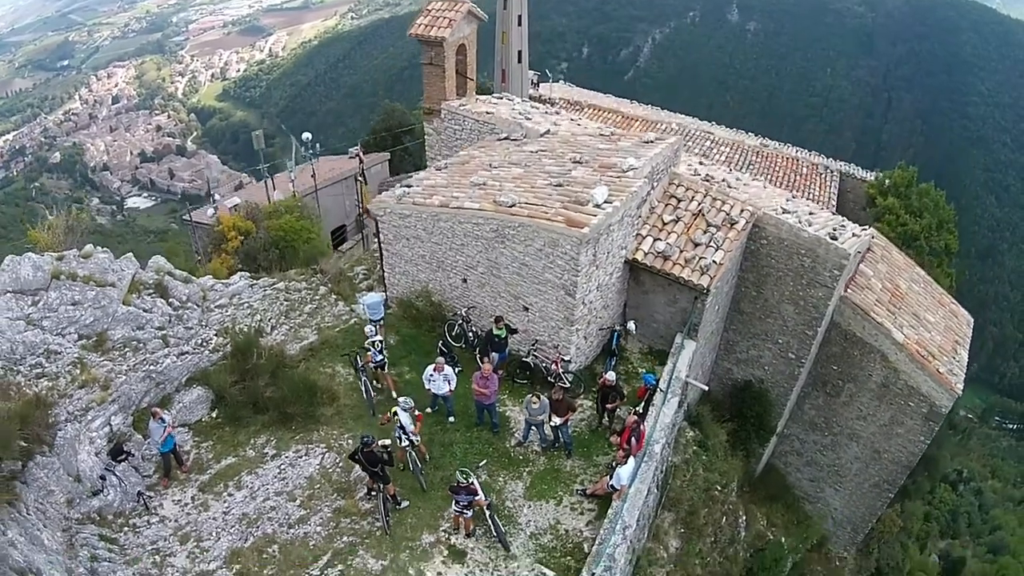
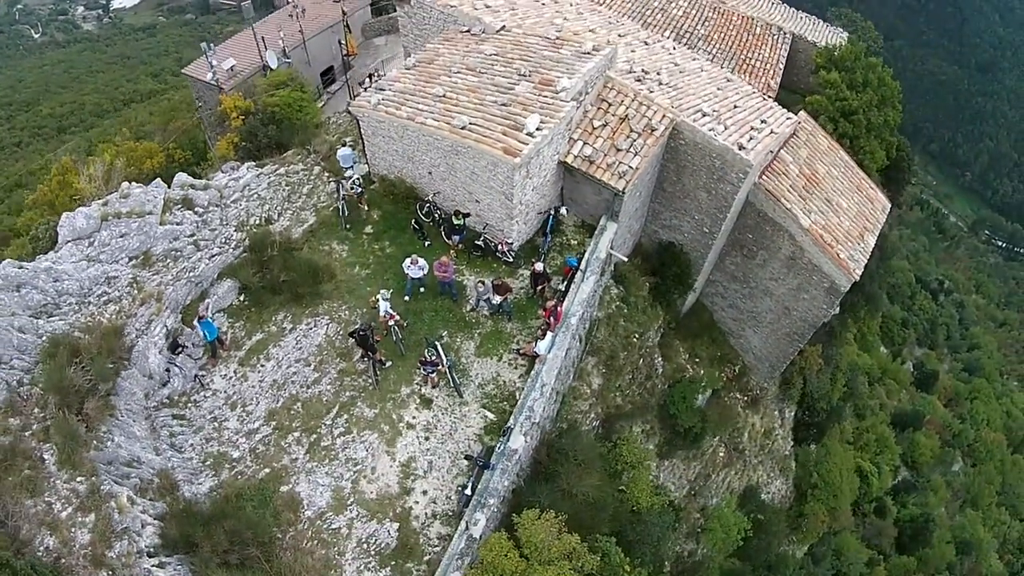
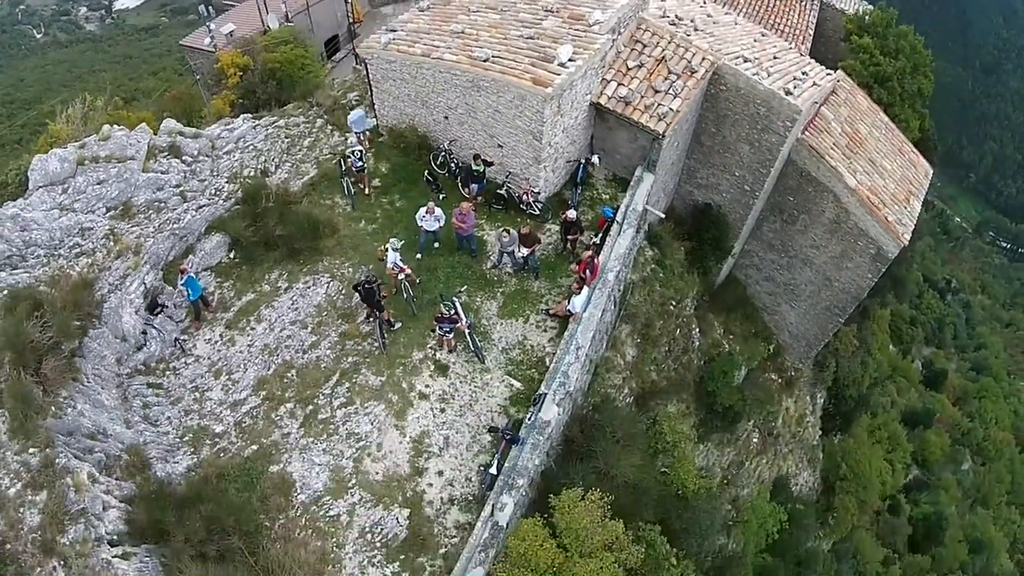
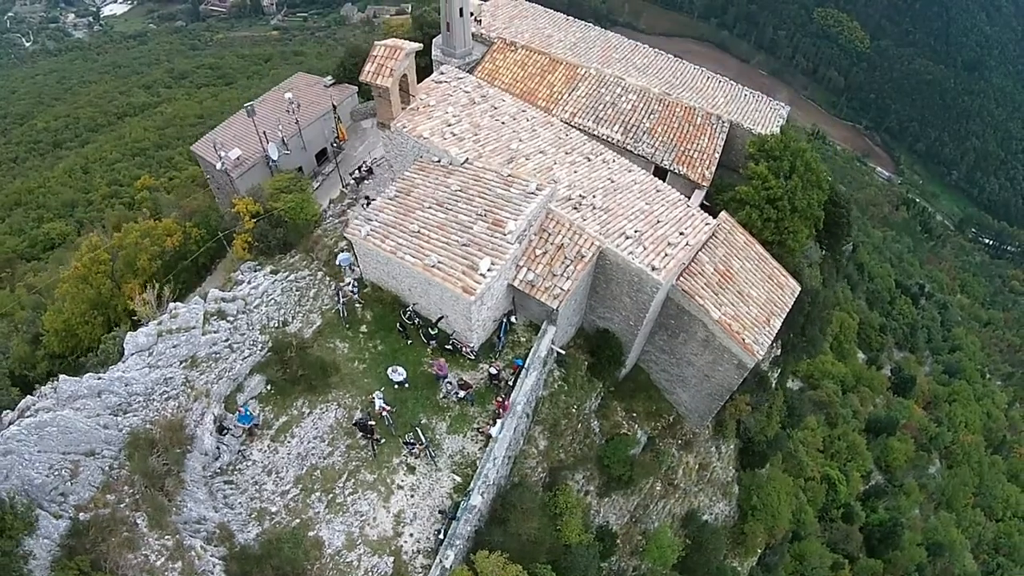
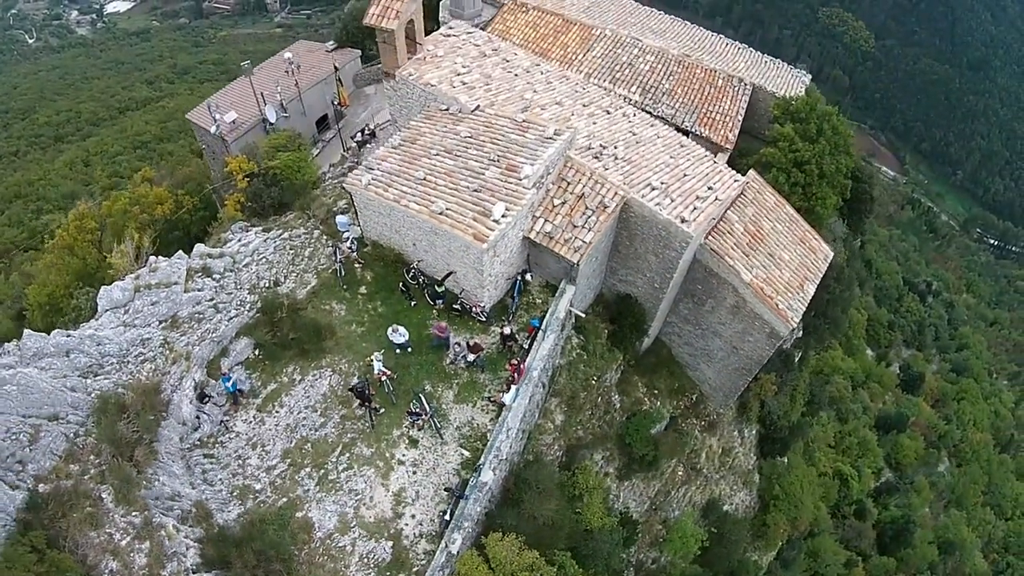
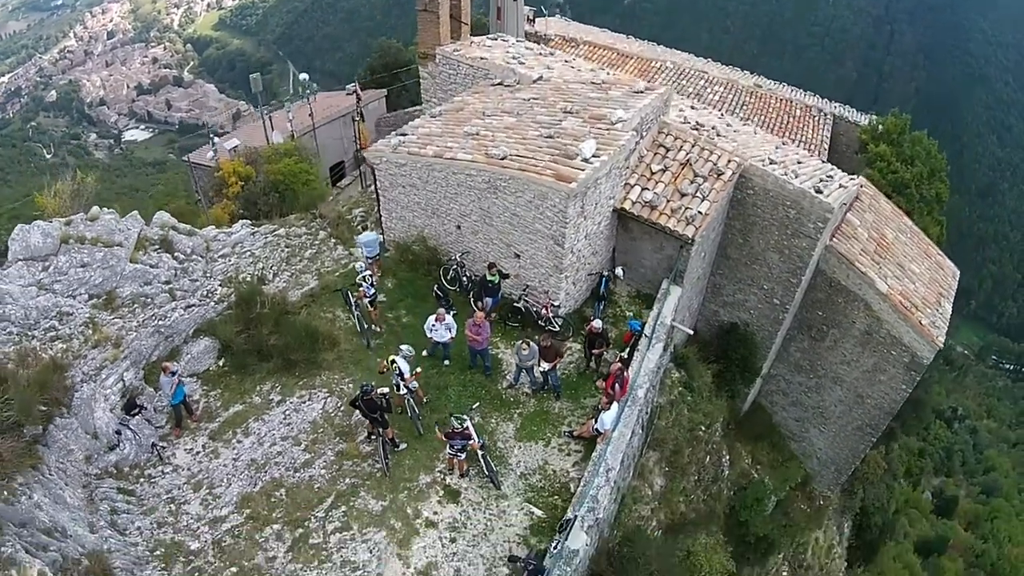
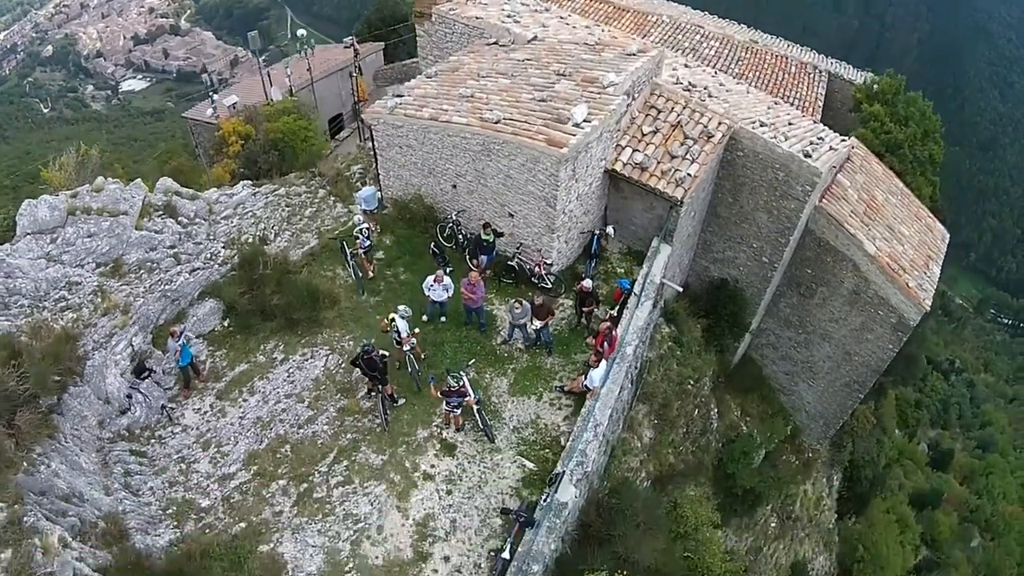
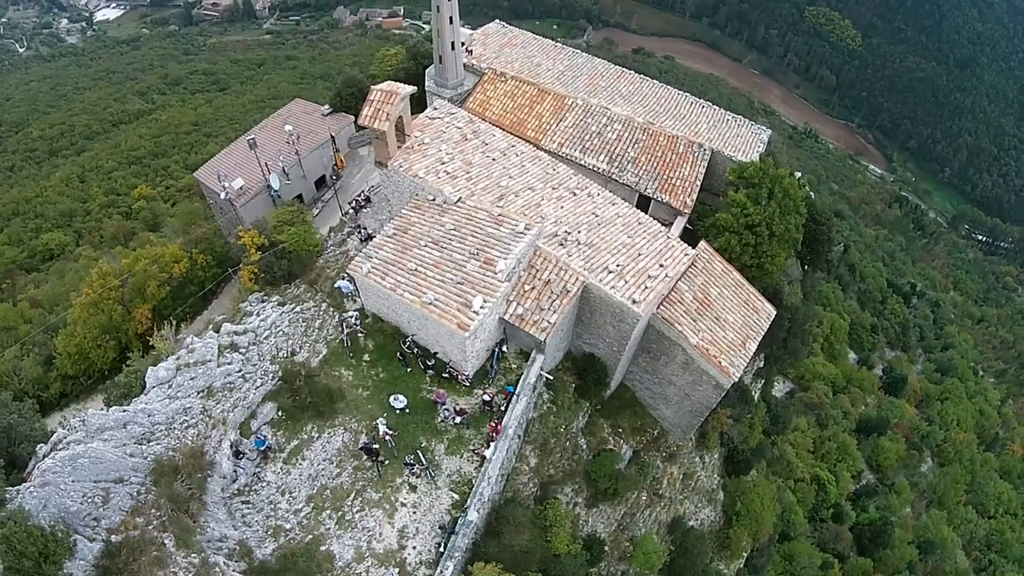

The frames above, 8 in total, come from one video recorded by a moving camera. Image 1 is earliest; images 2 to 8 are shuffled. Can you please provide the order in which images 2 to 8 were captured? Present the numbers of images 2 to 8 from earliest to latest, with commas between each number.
6, 7, 3, 2, 5, 4, 8
